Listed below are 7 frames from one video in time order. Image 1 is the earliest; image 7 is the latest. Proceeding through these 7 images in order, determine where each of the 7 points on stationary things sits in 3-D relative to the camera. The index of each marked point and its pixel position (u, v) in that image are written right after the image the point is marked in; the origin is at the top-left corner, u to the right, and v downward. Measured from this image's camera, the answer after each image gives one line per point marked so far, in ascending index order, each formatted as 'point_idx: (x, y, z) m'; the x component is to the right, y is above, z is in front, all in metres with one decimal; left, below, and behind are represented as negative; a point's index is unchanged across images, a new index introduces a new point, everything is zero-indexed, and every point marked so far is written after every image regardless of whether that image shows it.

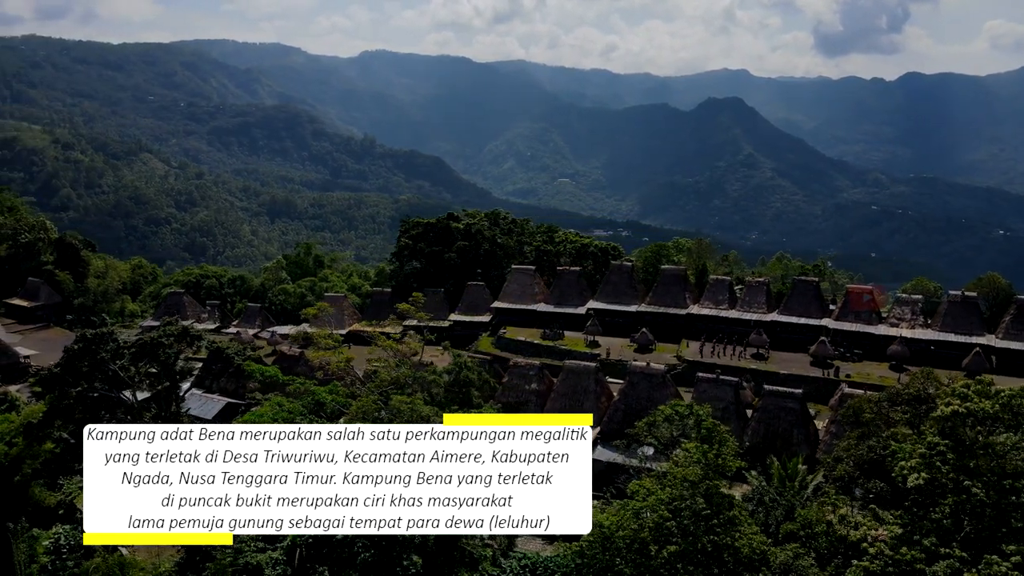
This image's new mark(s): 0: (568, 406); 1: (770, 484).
0: (+1.6, -3.3, +19.5) m
1: (+5.2, -4.0, +13.9) m
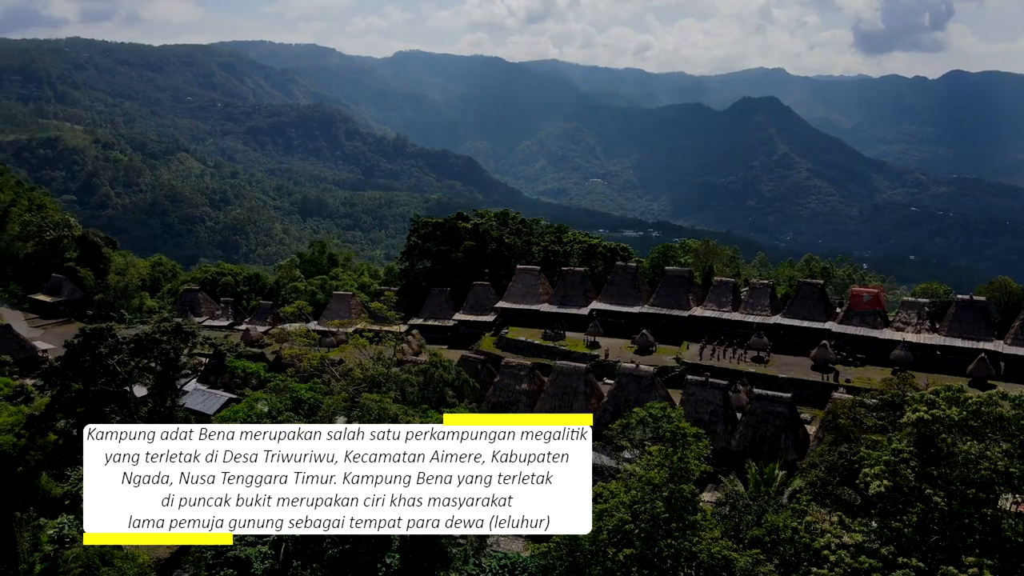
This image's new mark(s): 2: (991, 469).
0: (+1.3, -3.3, +19.5) m
1: (+4.6, -4.0, +13.7) m
2: (+6.8, -2.5, +9.7) m
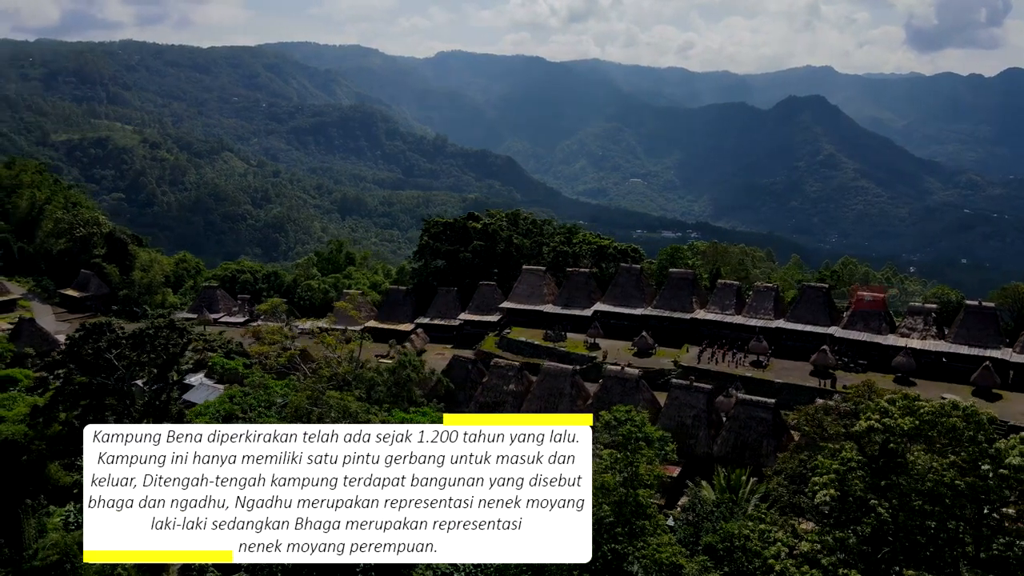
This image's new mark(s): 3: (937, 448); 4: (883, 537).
0: (+0.9, -3.4, +19.5) m
1: (+3.9, -4.1, +13.5) m
2: (+5.9, -2.6, +9.4) m
3: (+6.1, -2.3, +10.0) m
4: (+5.2, -3.4, +9.5) m
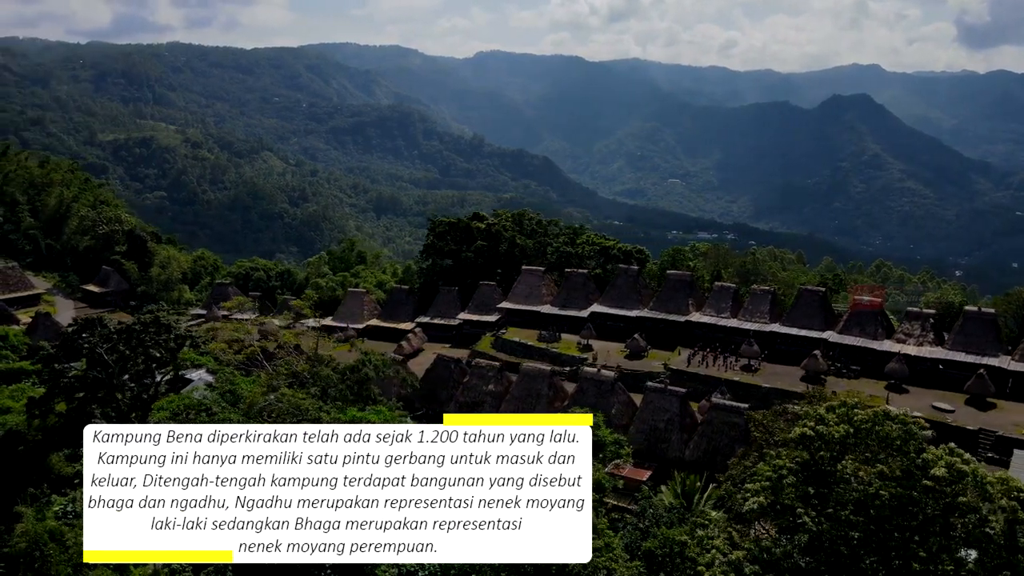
0: (+0.3, -3.4, +19.5) m
1: (+3.0, -4.2, +13.4) m
2: (+4.7, -2.7, +9.2) m
3: (+5.0, -2.4, +9.7) m
4: (+4.1, -3.4, +9.3) m
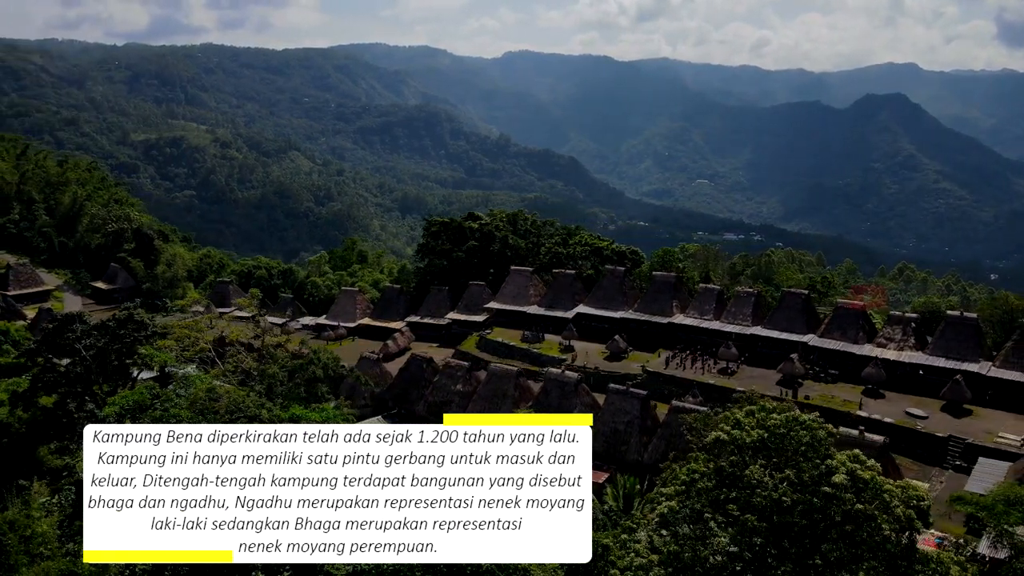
0: (-0.7, -3.4, +19.5) m
1: (+1.8, -4.2, +13.3) m
2: (+3.4, -2.7, +9.0) m
3: (+3.7, -2.4, +9.6) m
4: (+2.8, -3.5, +9.2) m
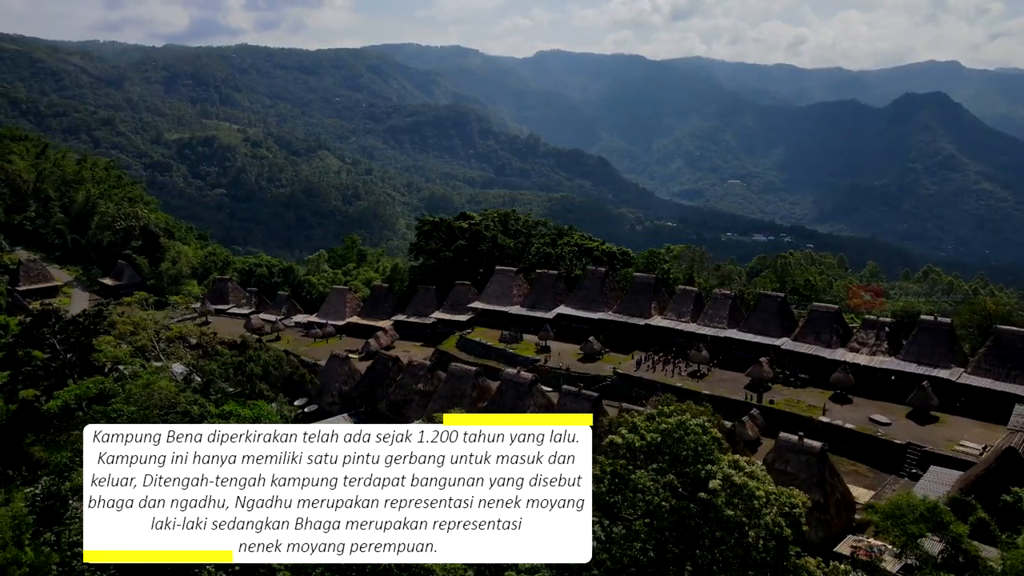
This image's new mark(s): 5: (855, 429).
0: (-1.9, -3.4, +19.6) m
1: (+0.4, -4.2, +13.3) m
2: (+1.9, -2.7, +9.0) m
3: (+2.2, -2.5, +9.5) m
4: (+1.2, -3.5, +9.1) m
5: (+8.9, -3.7, +18.0) m
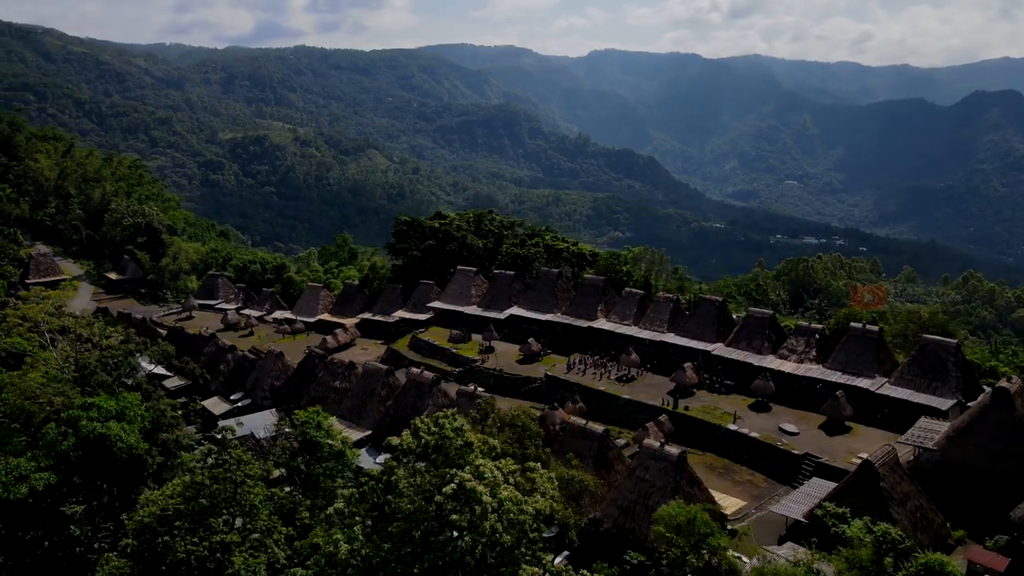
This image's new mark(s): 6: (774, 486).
0: (-4.4, -3.4, +19.9) m
1: (-2.6, -4.2, +13.5) m
2: (-1.4, -2.8, +9.0) m
3: (-1.0, -2.5, +9.5) m
4: (-2.0, -3.5, +9.2) m
5: (+6.2, -3.8, +17.6) m
6: (+6.2, -4.7, +16.5) m
